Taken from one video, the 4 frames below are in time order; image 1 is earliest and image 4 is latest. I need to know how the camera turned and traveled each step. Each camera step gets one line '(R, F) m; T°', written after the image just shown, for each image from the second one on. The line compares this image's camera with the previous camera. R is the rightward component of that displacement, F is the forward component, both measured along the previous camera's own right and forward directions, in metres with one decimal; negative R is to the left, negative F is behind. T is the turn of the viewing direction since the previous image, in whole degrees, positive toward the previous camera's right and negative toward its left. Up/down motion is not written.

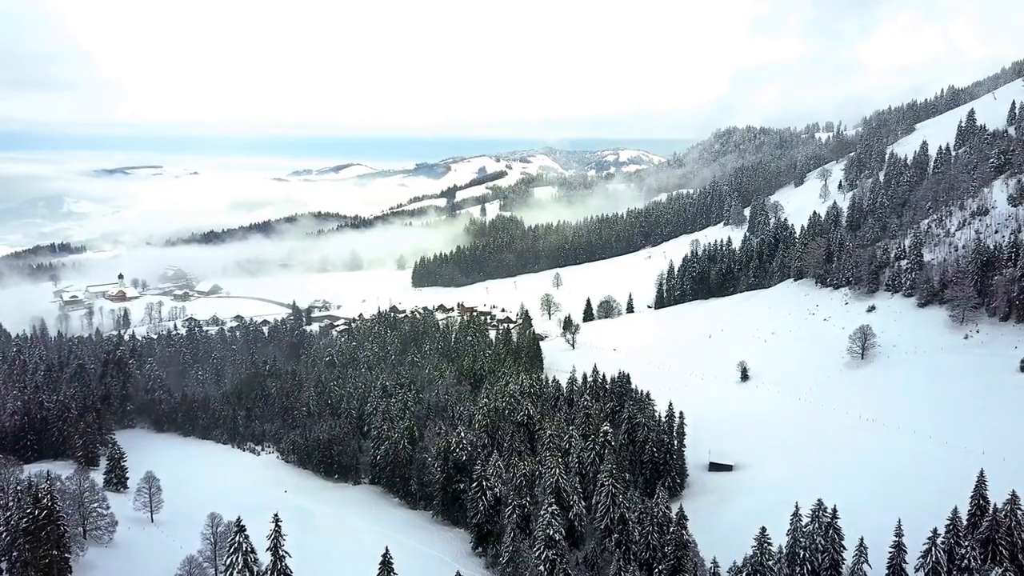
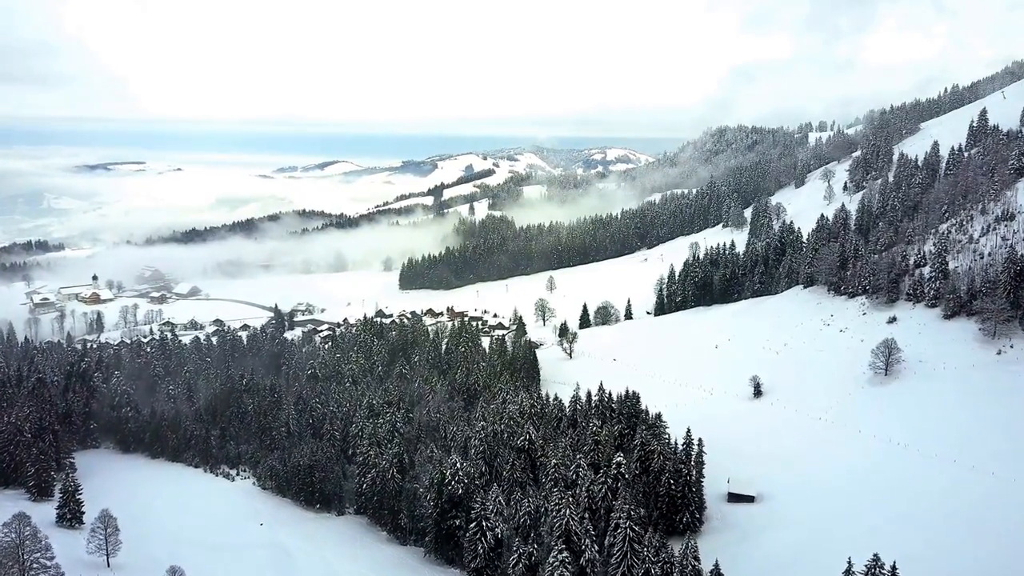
(-1.1, +5.1) m; +1°
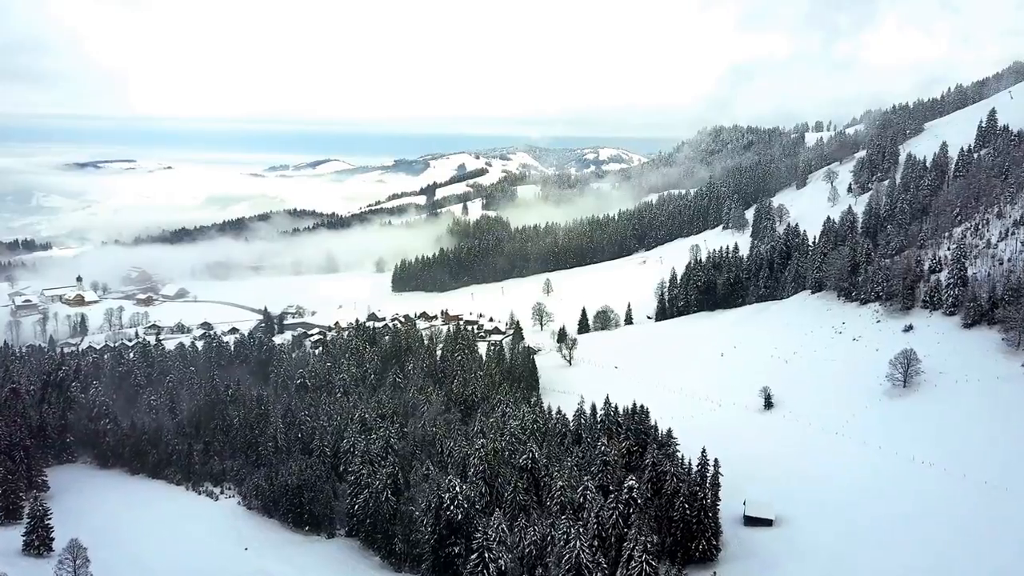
(-0.8, +3.2) m; +1°
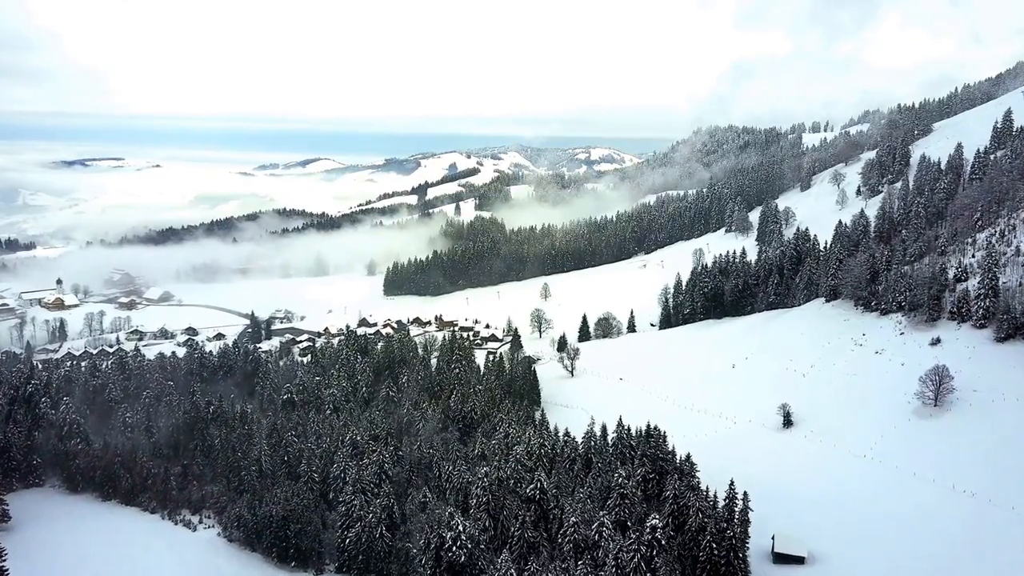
(-1.2, +4.2) m; +1°
